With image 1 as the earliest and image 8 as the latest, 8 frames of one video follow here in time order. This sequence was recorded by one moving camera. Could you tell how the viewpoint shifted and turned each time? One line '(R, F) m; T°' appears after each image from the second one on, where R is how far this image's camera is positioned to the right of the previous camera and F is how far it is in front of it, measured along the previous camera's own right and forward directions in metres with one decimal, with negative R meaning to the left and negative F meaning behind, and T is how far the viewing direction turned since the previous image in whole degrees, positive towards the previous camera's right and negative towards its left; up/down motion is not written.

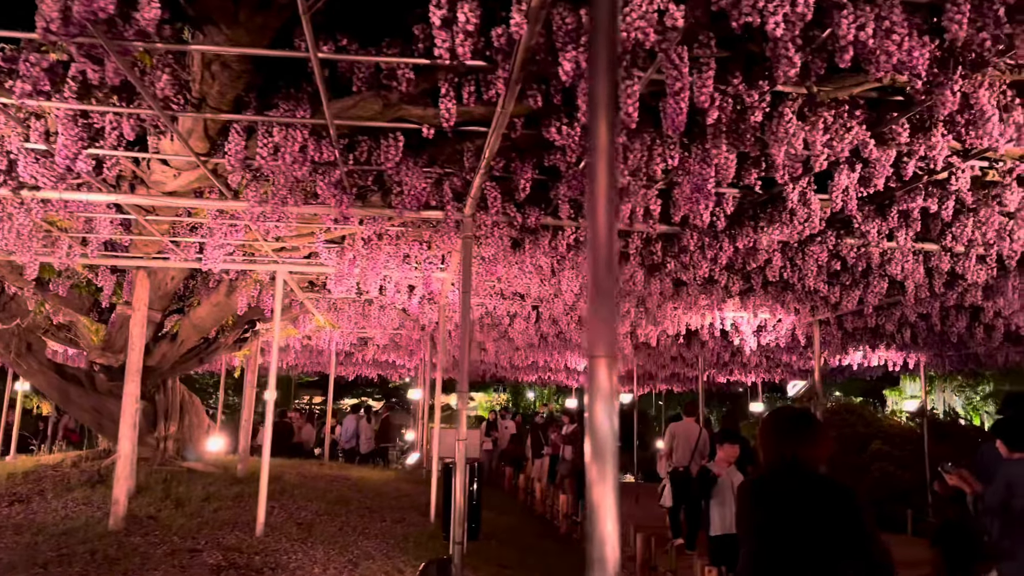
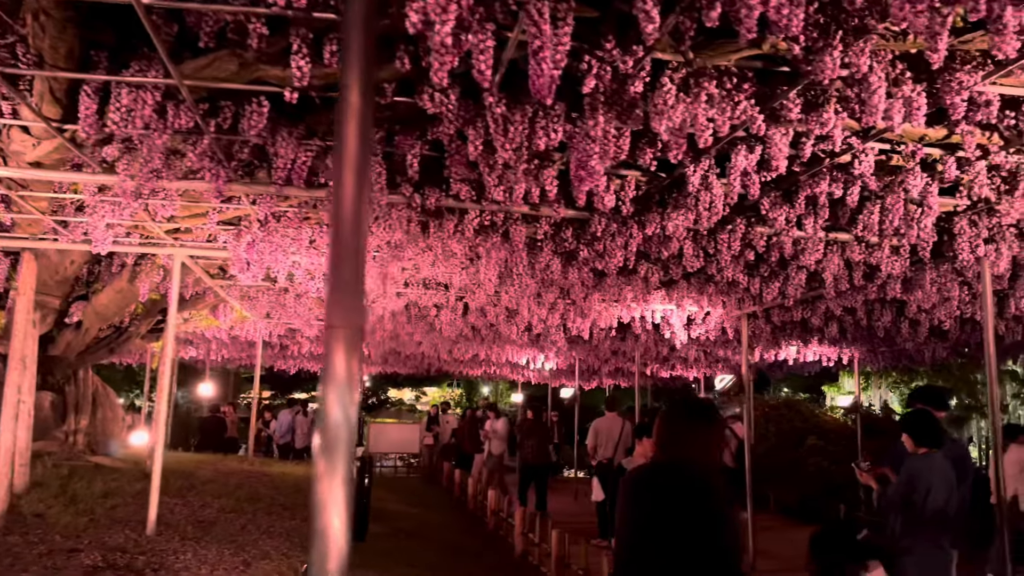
(+0.5, +0.3) m; +3°
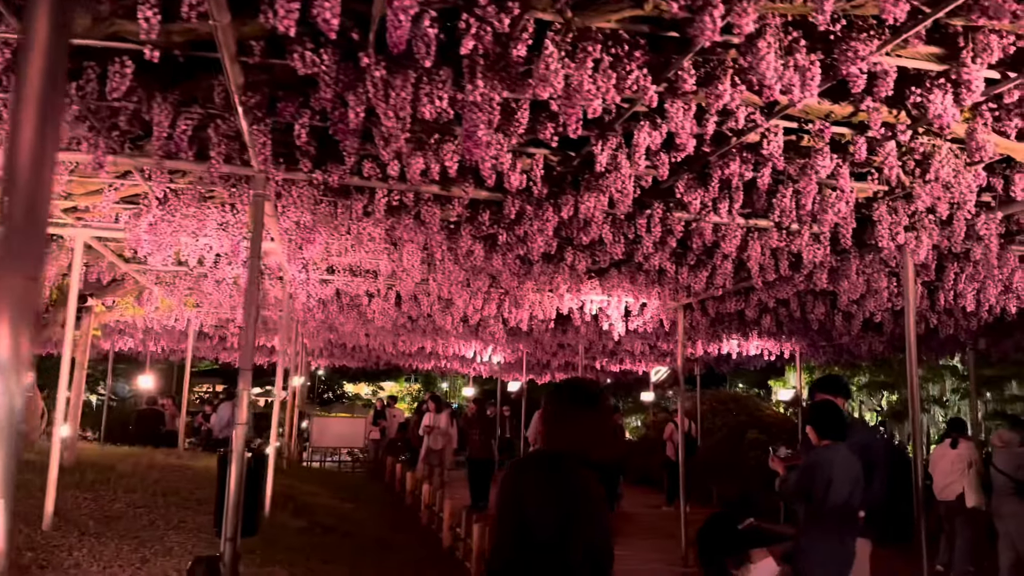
(+0.4, +0.3) m; +3°
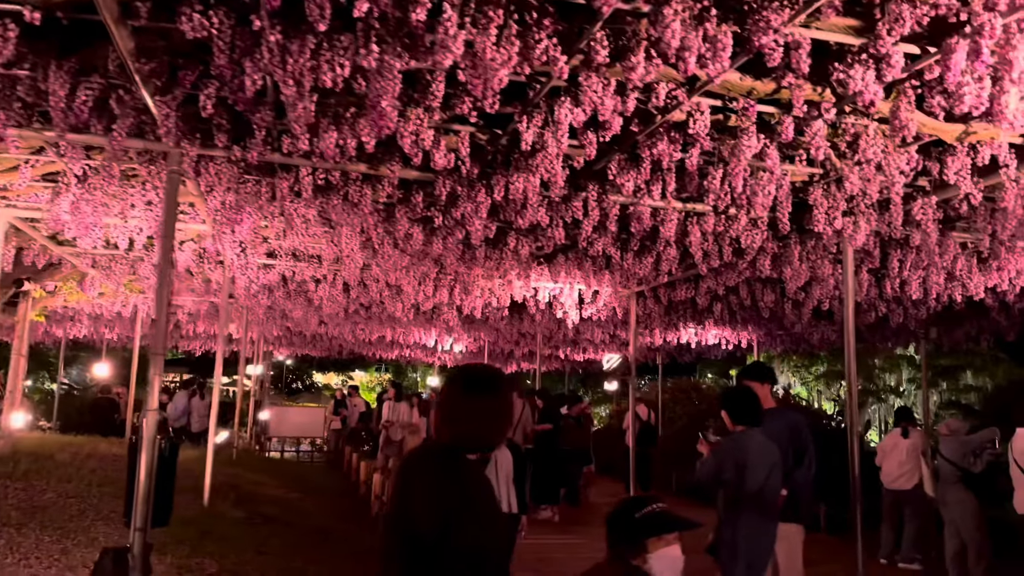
(+0.3, +0.2) m; +2°
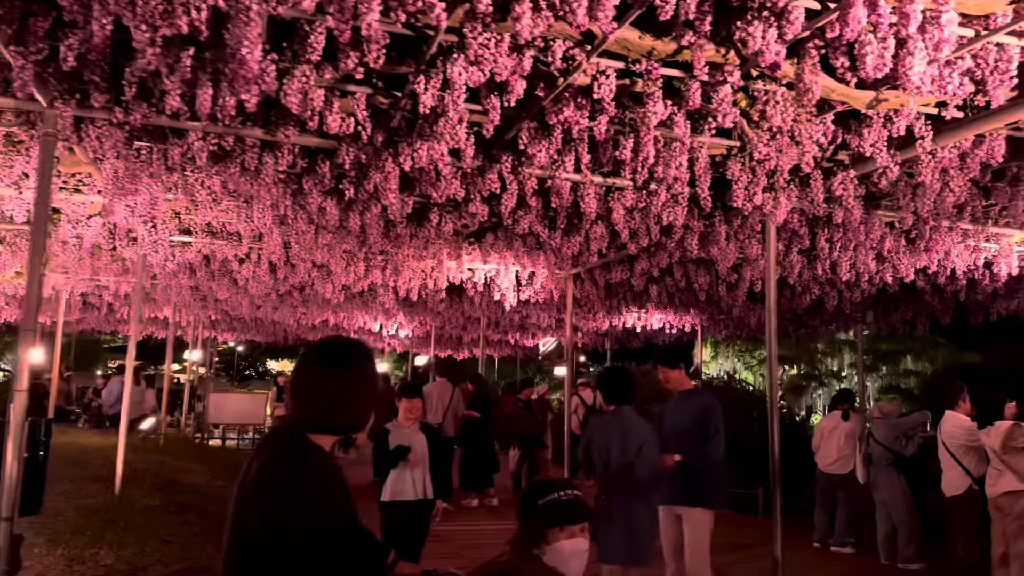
(+0.4, +0.3) m; +3°
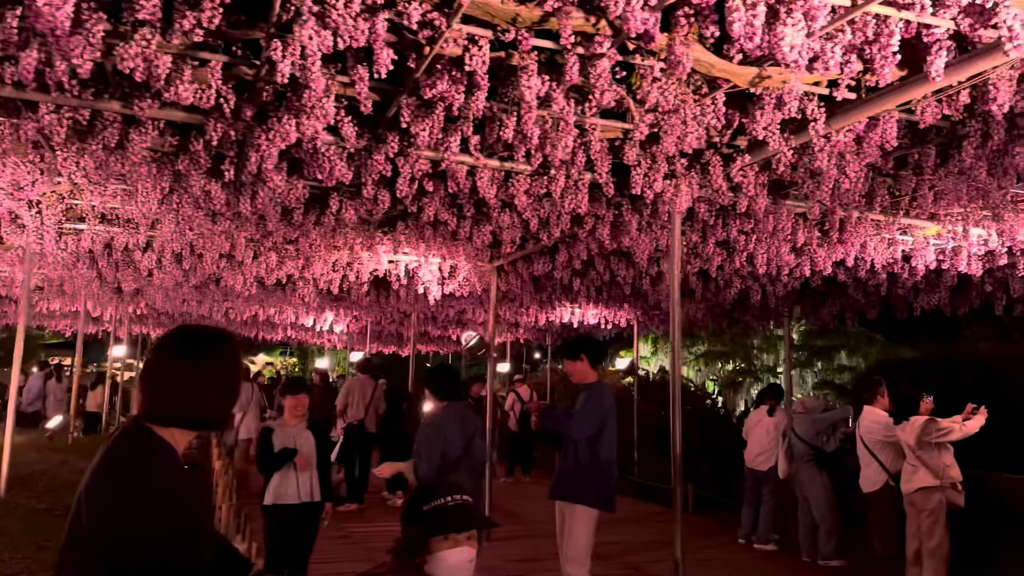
(+0.5, +0.3) m; +3°
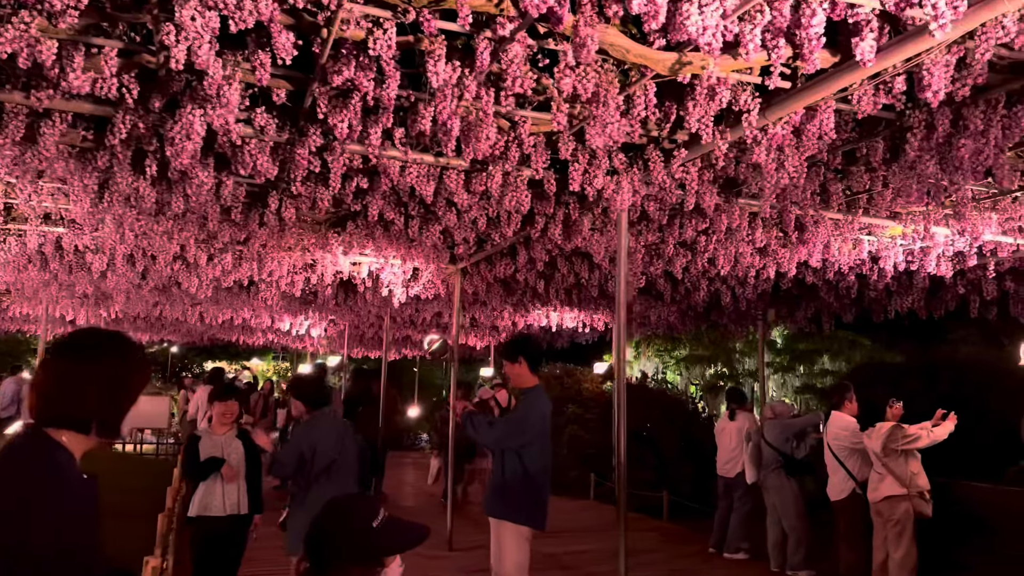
(+0.5, +0.3) m; 0°
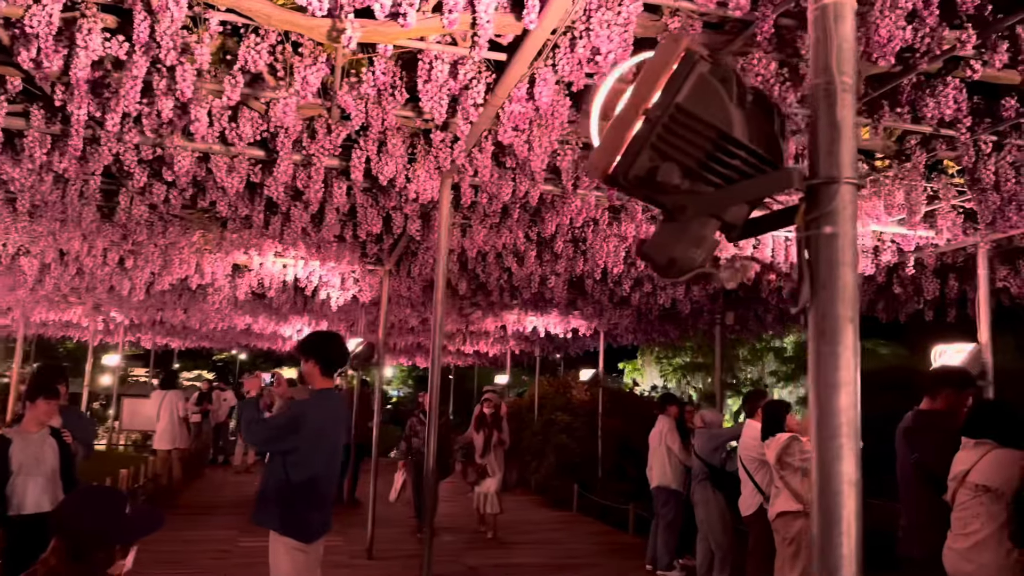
(+1.9, +0.4) m; -6°
